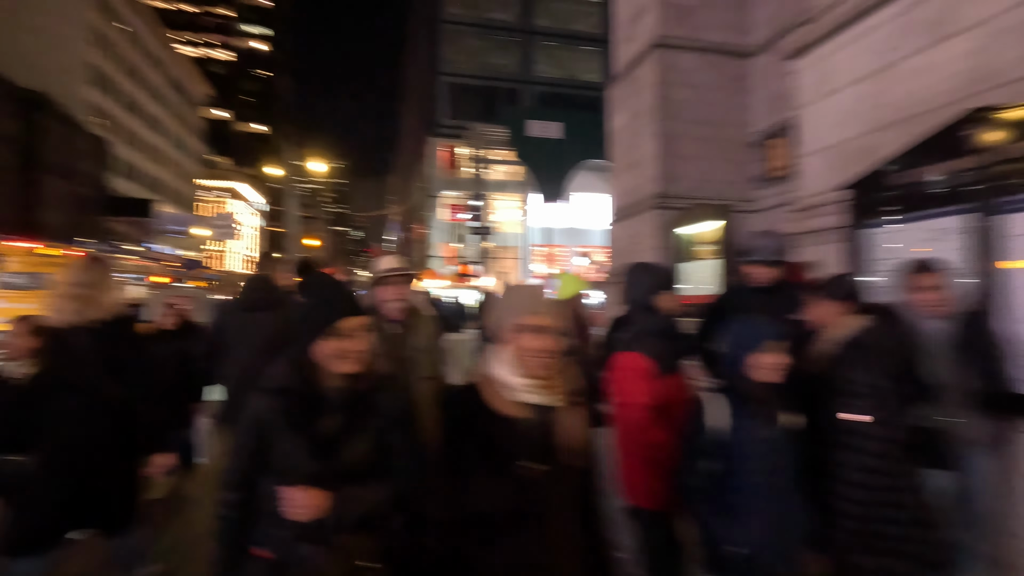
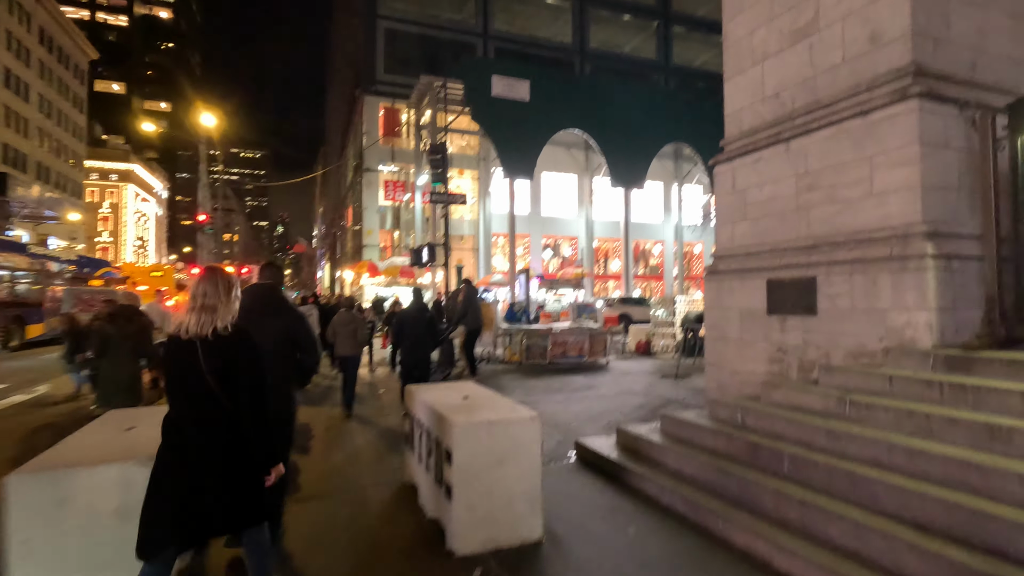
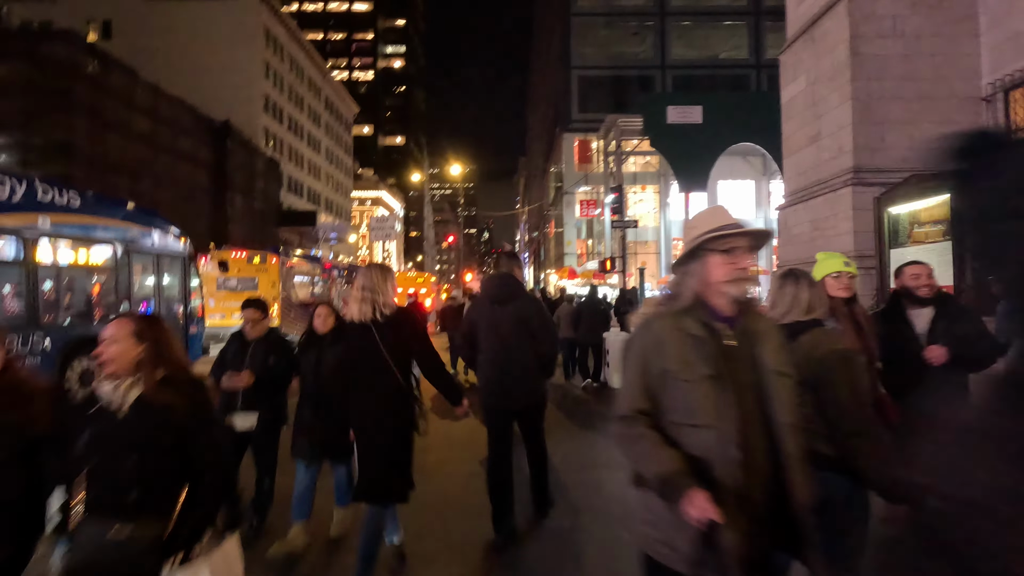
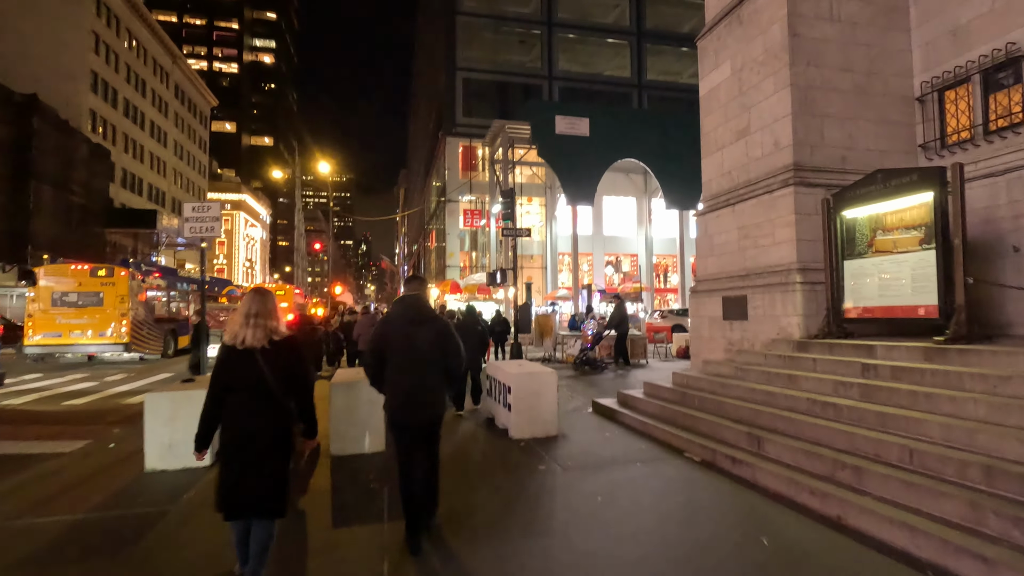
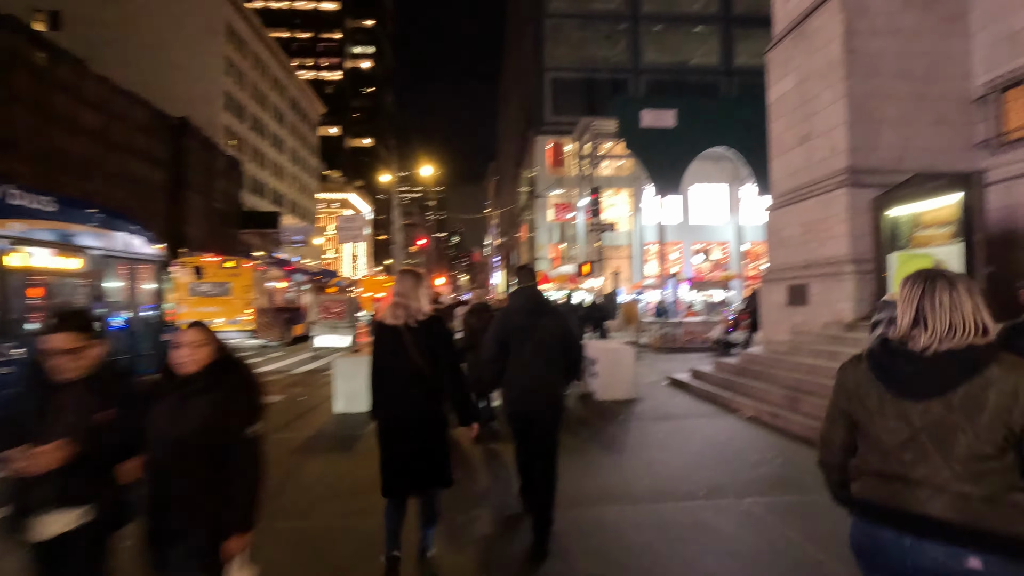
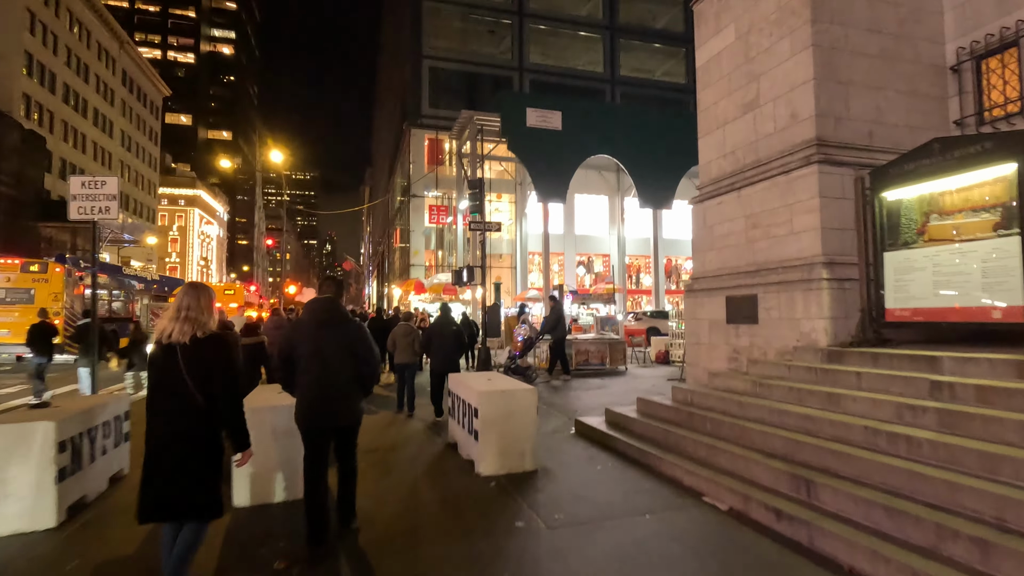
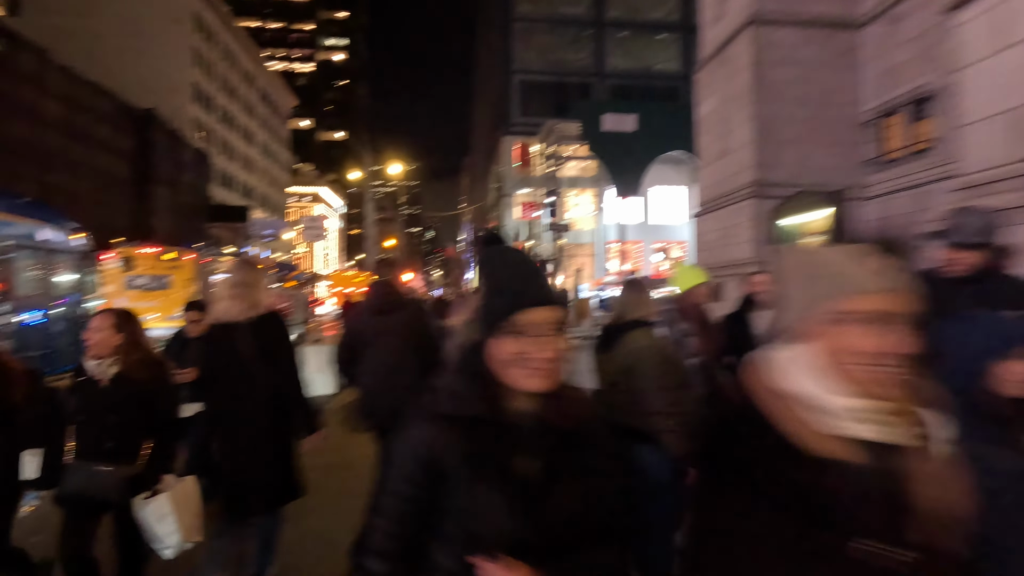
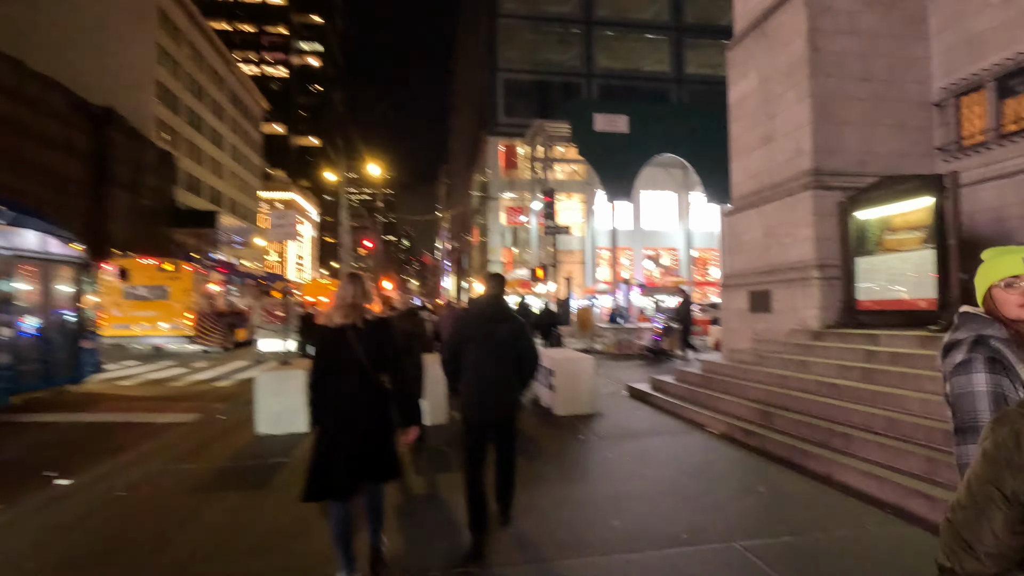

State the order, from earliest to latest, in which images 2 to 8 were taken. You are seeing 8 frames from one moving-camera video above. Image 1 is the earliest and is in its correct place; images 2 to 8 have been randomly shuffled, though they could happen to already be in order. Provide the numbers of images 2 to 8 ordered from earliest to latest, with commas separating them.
7, 3, 5, 8, 4, 6, 2
